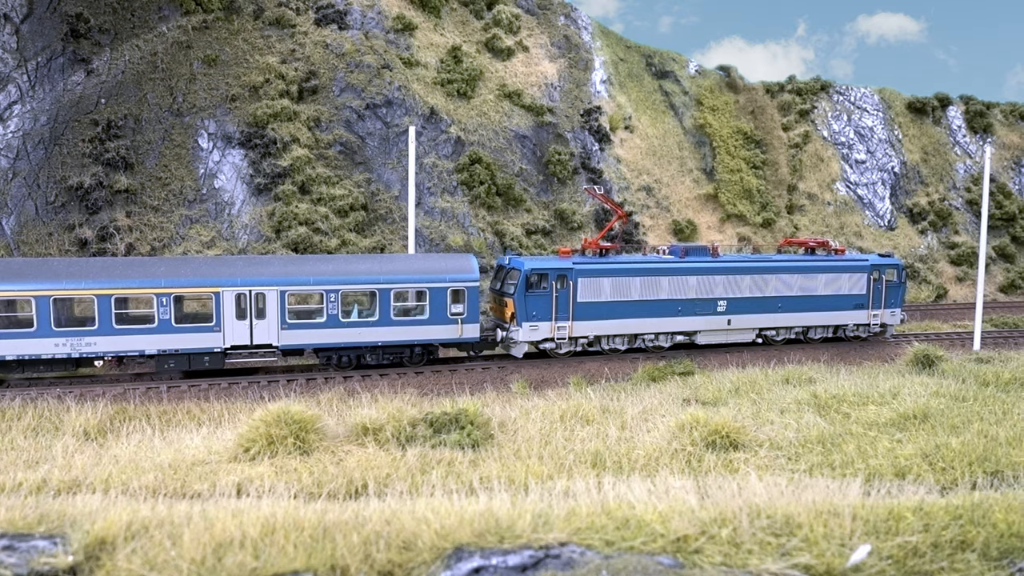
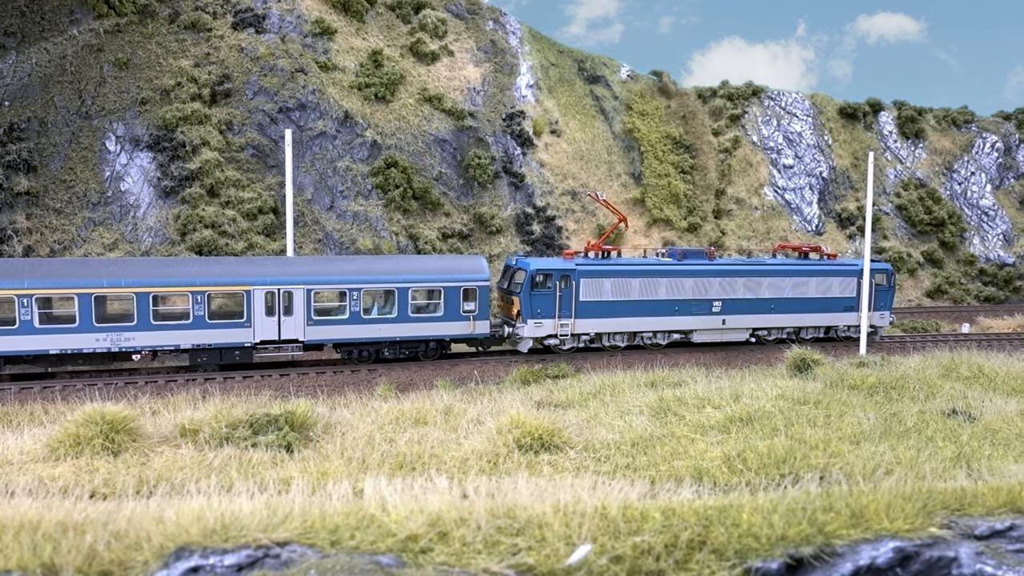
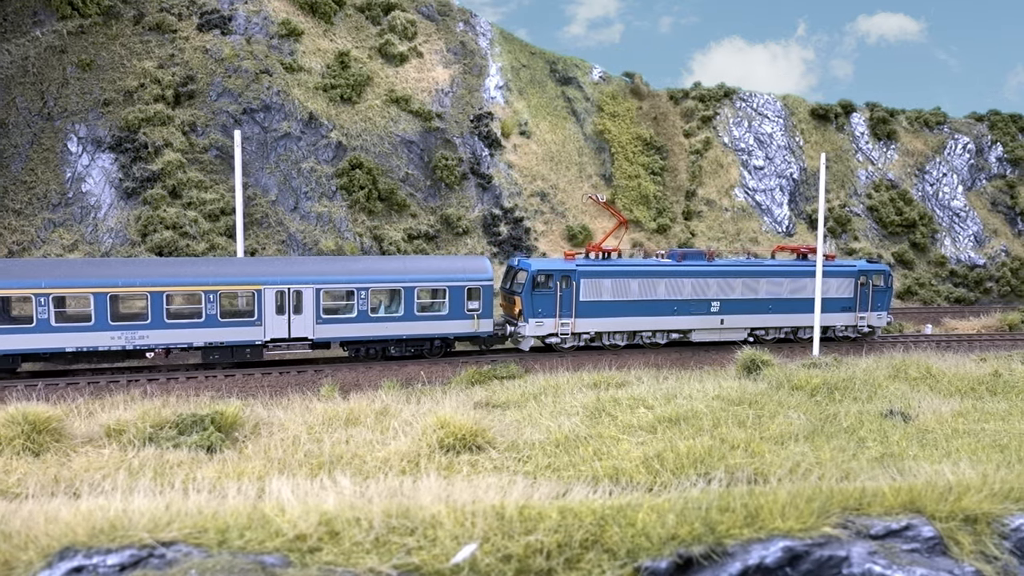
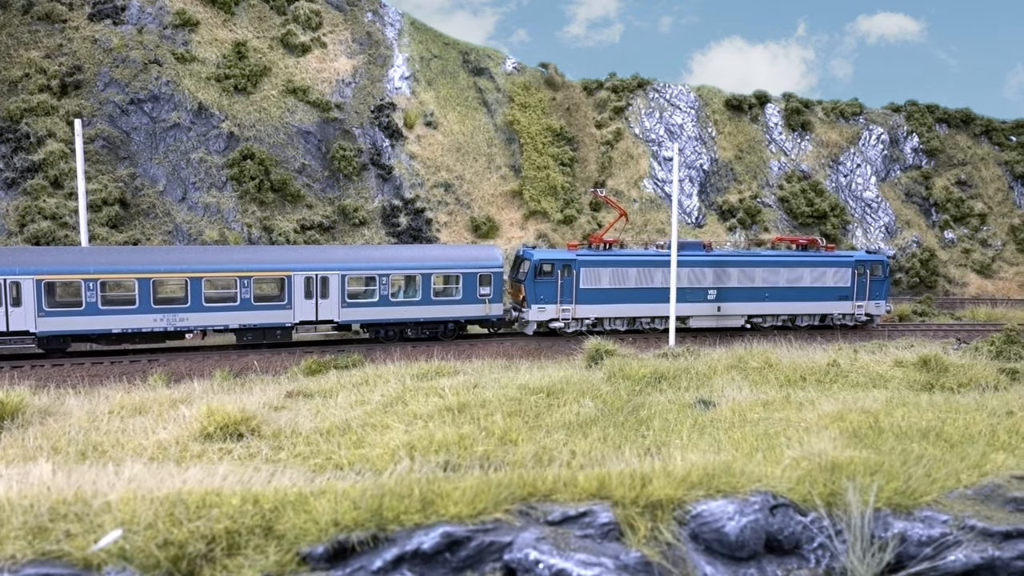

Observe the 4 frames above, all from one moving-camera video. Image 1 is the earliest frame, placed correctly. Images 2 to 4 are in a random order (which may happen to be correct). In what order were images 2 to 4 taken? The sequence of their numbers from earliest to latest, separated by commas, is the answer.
2, 3, 4
